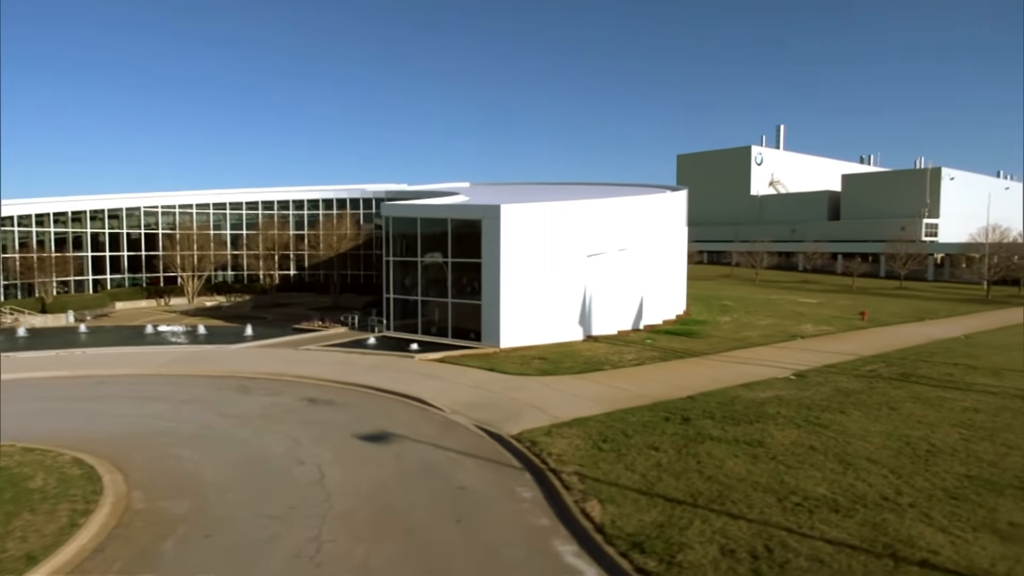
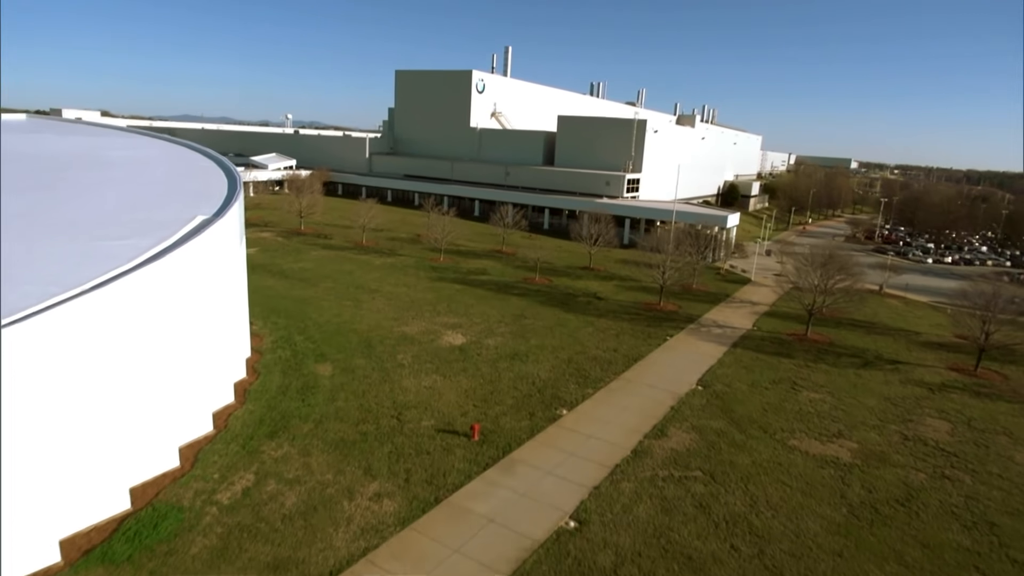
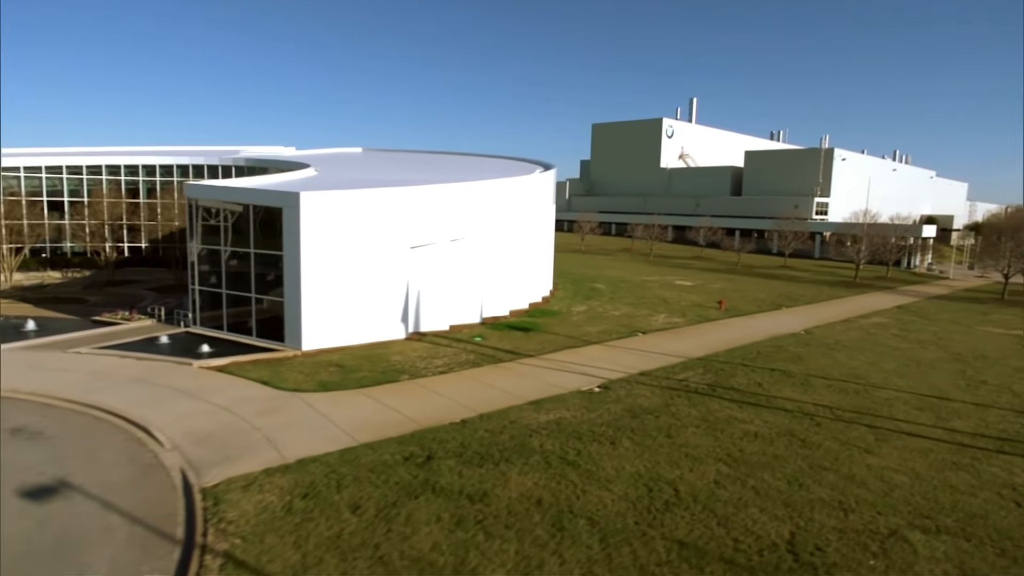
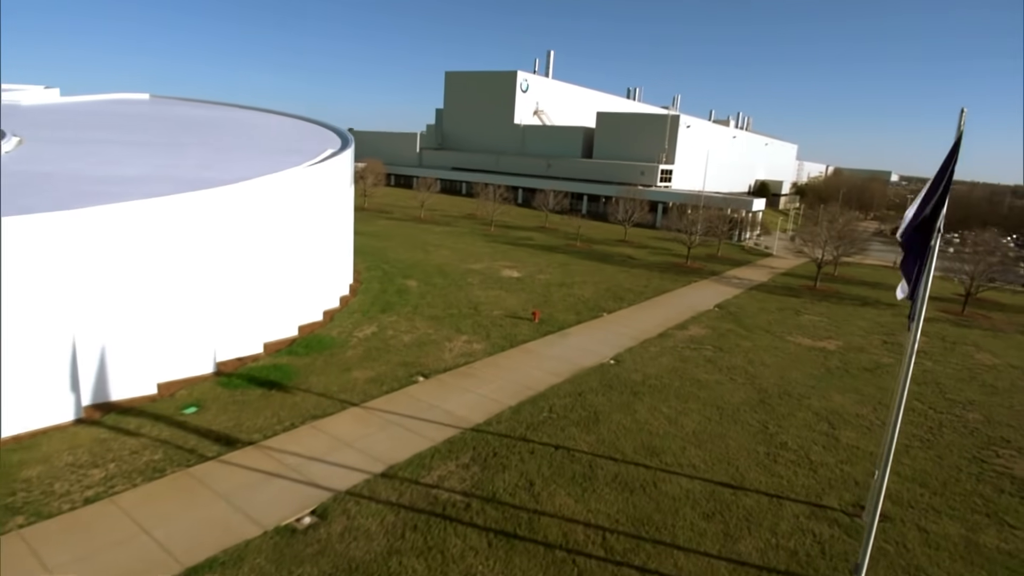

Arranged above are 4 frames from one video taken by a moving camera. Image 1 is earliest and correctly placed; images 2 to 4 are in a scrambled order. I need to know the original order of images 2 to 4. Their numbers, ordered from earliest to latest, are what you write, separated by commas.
3, 4, 2
